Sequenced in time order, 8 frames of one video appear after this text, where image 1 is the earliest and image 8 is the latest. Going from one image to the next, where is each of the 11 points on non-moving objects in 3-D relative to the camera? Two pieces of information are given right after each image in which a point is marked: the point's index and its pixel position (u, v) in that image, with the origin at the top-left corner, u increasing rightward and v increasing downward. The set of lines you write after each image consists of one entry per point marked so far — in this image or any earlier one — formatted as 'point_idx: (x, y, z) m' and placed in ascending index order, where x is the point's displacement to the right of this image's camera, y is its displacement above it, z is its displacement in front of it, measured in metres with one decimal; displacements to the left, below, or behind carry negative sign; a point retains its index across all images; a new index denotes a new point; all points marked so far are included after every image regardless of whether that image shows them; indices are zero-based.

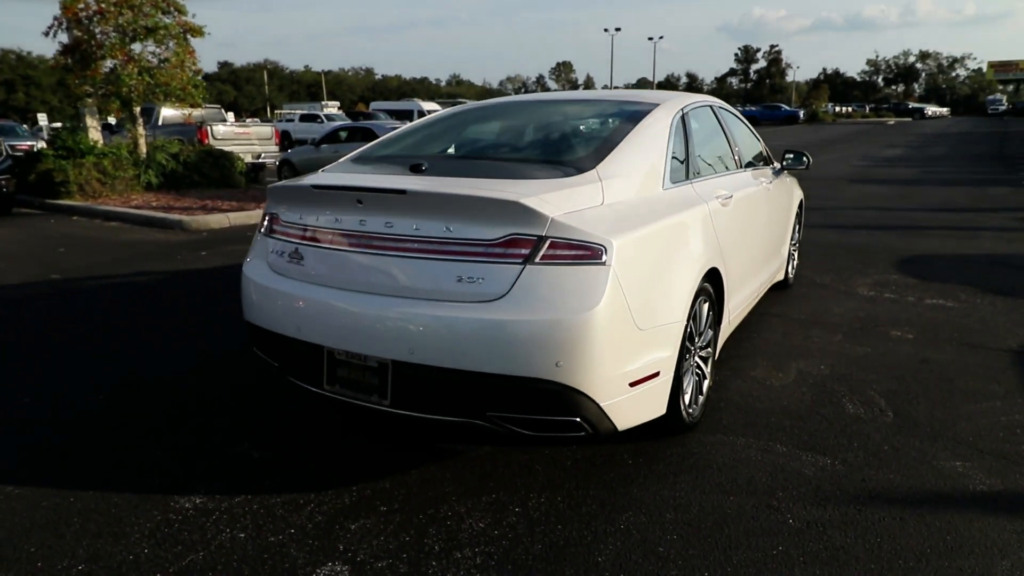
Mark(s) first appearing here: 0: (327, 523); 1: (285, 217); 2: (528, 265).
0: (-0.8, -1.0, +2.9) m
1: (-1.1, +0.3, +3.2) m
2: (+0.1, +0.1, +2.6) m
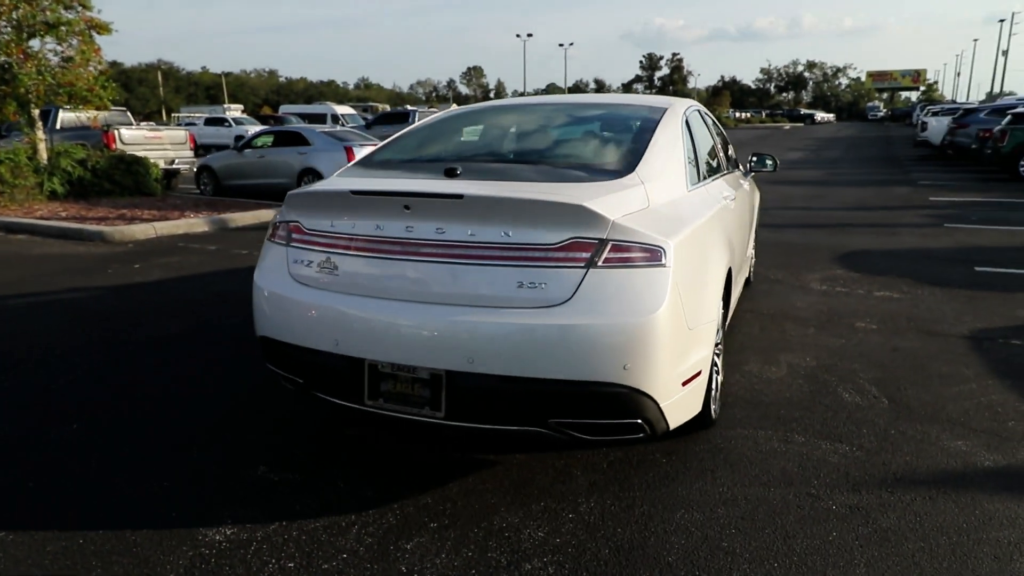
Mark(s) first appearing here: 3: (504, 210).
0: (-0.5, -1.1, +2.8) m
1: (-0.9, +0.3, +3.0) m
2: (+0.3, +0.1, +2.6) m
3: (0.0, +0.3, +2.7) m
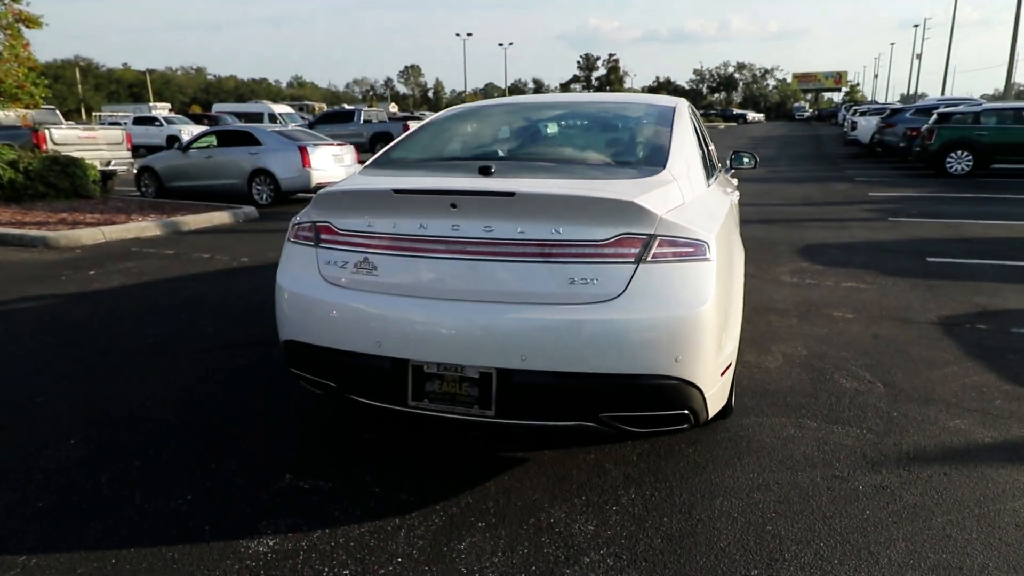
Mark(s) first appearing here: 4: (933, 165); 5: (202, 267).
0: (-0.3, -1.1, +2.7) m
1: (-0.7, +0.3, +3.0) m
2: (+0.5, +0.1, +2.7) m
3: (+0.2, +0.3, +2.7) m
4: (+11.6, +3.4, +18.2) m
5: (-3.9, +0.3, +8.3) m
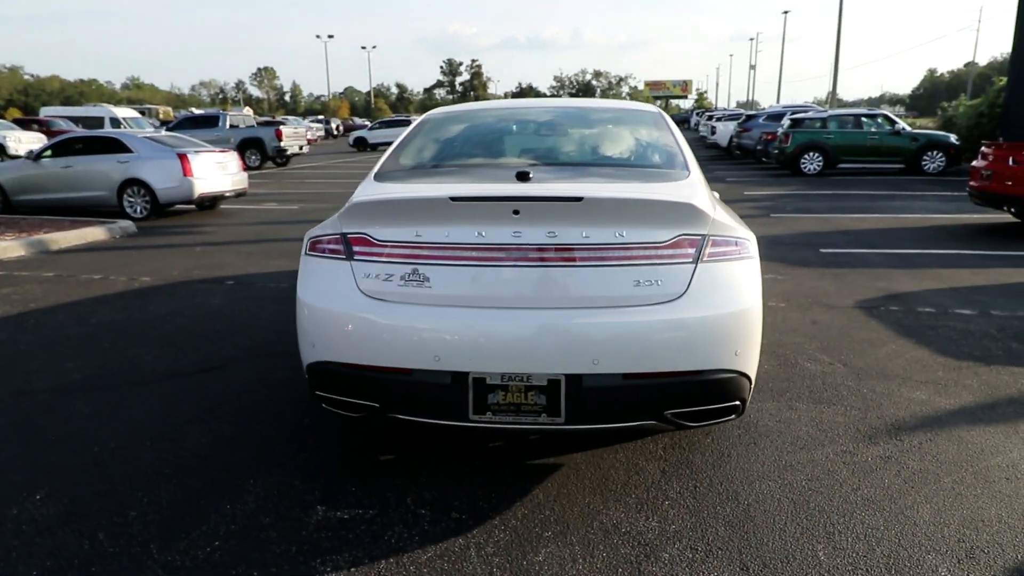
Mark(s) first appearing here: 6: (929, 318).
0: (0.0, -1.1, +2.7) m
1: (-0.5, +0.2, +2.8) m
2: (+0.8, +0.1, +2.8) m
3: (+0.4, +0.3, +2.7) m
4: (+8.5, +3.7, +20.1) m
5: (-4.7, 0.0, +7.5) m
6: (+3.7, -0.3, +5.8) m
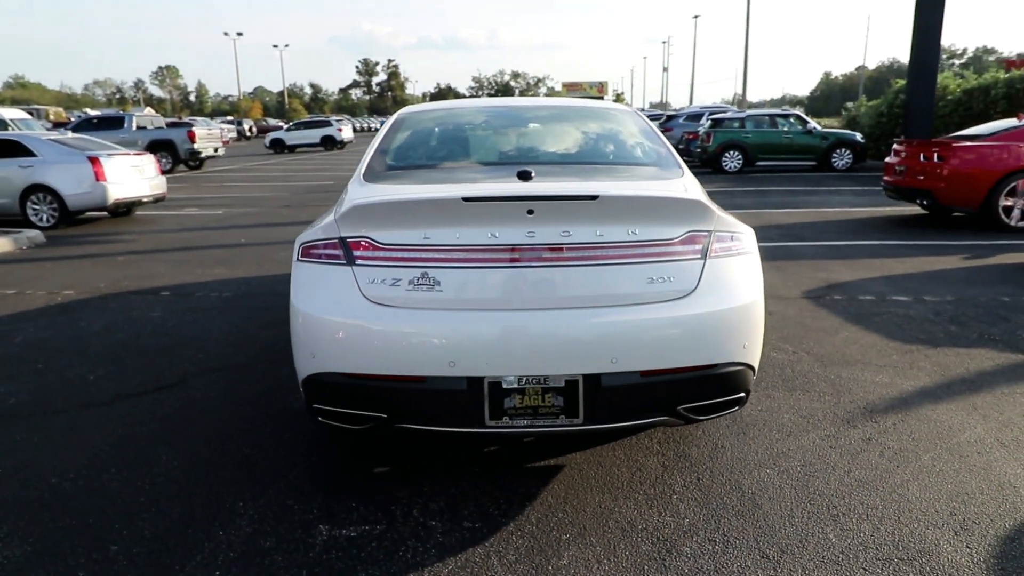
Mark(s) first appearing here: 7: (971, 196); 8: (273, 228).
0: (+0.1, -1.1, +2.6) m
1: (-0.5, +0.2, +2.7) m
2: (+0.8, +0.1, +2.8) m
3: (+0.5, +0.3, +2.7) m
4: (+6.4, +3.9, +20.9) m
5: (-5.1, -0.2, +6.8) m
6: (+3.4, -0.2, +6.2) m
7: (+6.9, +1.4, +9.9) m
8: (-4.5, +1.1, +12.5) m
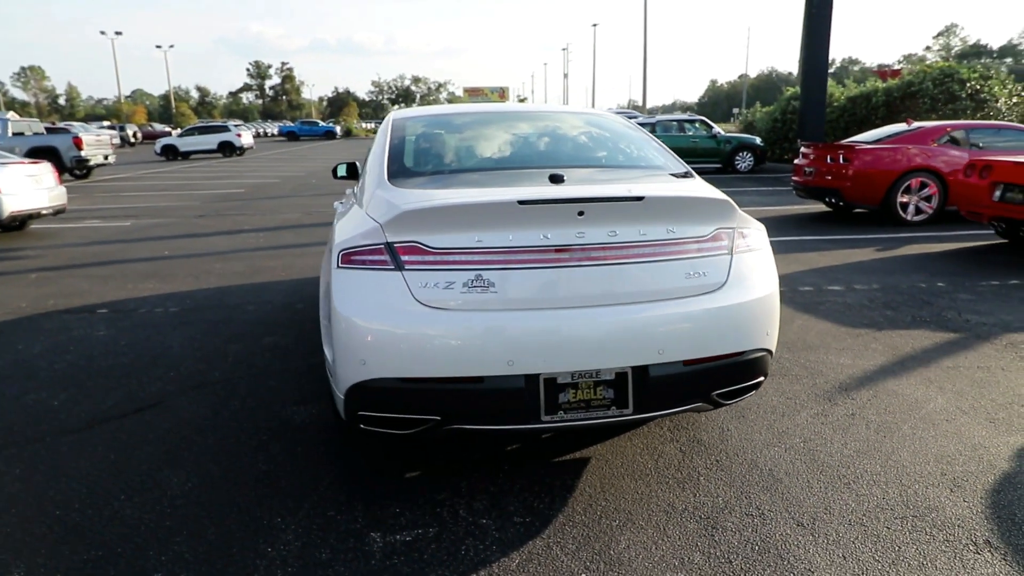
0: (+0.4, -1.1, +2.7) m
1: (-0.3, +0.2, +2.8) m
2: (+1.0, +0.2, +3.0) m
3: (+0.7, +0.3, +2.9) m
4: (+3.8, +4.0, +21.8) m
5: (-5.4, -0.4, +6.2) m
6: (+3.1, -0.1, +6.7) m
7: (+6.0, +1.5, +10.9) m
8: (-5.7, +0.9, +11.8) m
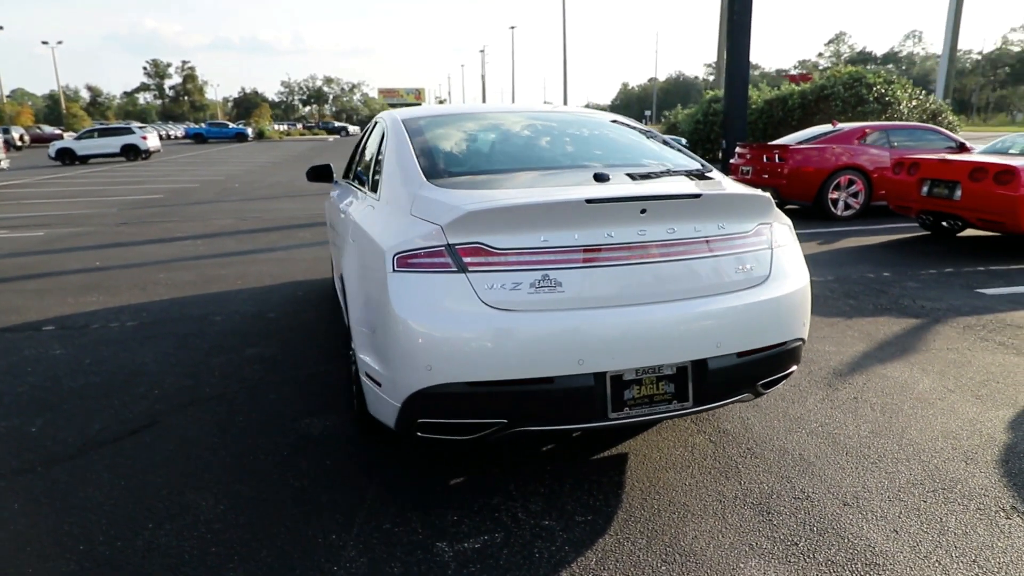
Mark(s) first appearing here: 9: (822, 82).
0: (+0.7, -1.1, +2.8) m
1: (0.0, +0.2, +2.7) m
2: (+1.2, +0.2, +3.1) m
3: (+0.9, +0.4, +3.0) m
4: (+1.6, +4.0, +22.1) m
5: (-5.5, -0.6, +5.5) m
6: (+2.8, 0.0, +7.1) m
7: (+5.2, +1.7, +11.5) m
8: (-6.5, +0.7, +11.1) m
9: (+9.0, +6.0, +19.2) m
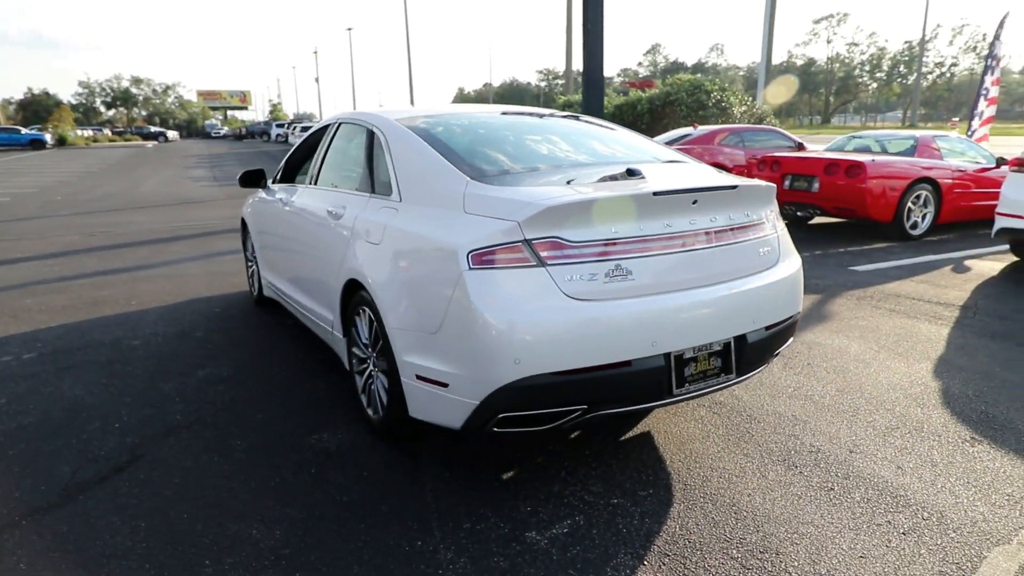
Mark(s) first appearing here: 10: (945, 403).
0: (+1.0, -1.0, +3.1) m
1: (+0.3, +0.2, +2.9) m
2: (+1.4, +0.3, +3.6) m
3: (+1.1, +0.5, +3.3) m
4: (-2.9, +3.9, +22.1) m
5: (-5.6, -0.9, +4.3) m
6: (+2.1, +0.2, +7.7) m
7: (+3.2, +1.9, +12.6) m
8: (-8.0, +0.2, +9.5) m
9: (+4.9, +6.3, +21.0) m
10: (+2.7, -0.7, +4.1) m
